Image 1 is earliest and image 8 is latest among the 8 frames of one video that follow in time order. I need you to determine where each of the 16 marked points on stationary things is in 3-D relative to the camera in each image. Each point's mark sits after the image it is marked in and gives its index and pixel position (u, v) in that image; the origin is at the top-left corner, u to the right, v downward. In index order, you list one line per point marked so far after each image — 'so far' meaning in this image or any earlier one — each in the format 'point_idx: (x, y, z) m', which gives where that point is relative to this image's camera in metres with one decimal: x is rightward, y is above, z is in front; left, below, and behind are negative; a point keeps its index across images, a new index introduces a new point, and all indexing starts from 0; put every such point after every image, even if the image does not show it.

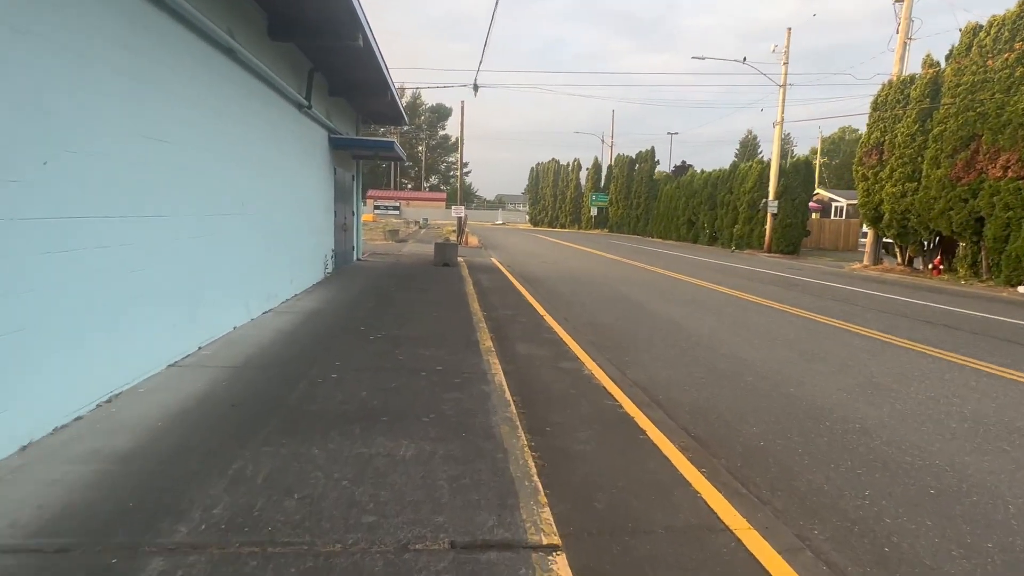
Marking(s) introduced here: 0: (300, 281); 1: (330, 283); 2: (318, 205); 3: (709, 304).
0: (-3.9, +0.1, +10.8) m
1: (-3.7, +0.1, +11.9) m
2: (-4.1, +1.8, +12.5) m
3: (+4.2, -0.4, +12.6) m
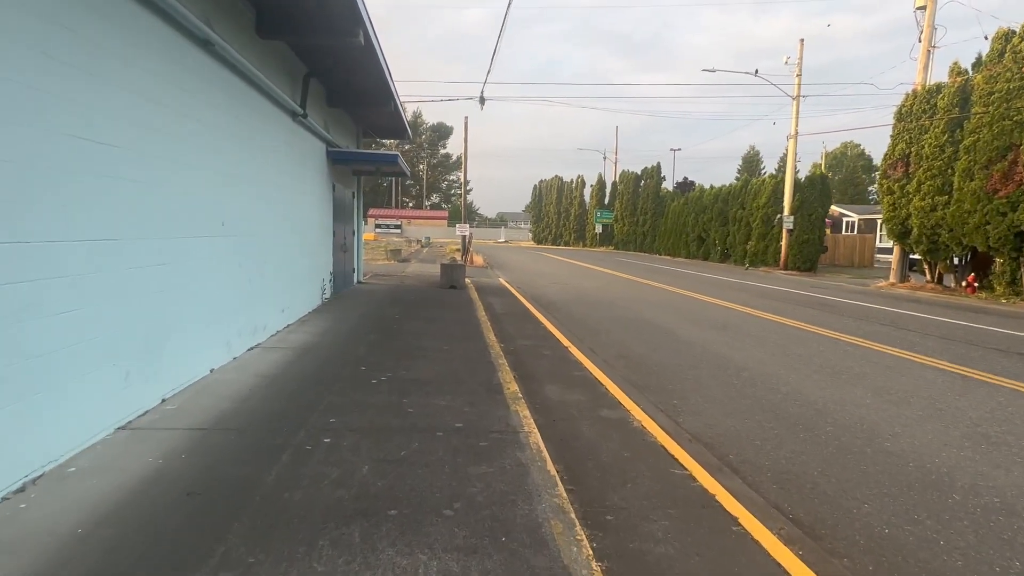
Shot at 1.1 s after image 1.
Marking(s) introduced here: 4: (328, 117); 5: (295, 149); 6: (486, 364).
0: (-3.6, -0.4, +9.7) m
1: (-3.4, -0.4, +10.7) m
2: (-3.8, +1.3, +11.4) m
3: (+4.6, -0.8, +11.4) m
4: (-3.8, +3.5, +11.9) m
5: (-3.7, +2.3, +9.7) m
6: (-0.3, -0.9, +7.1) m
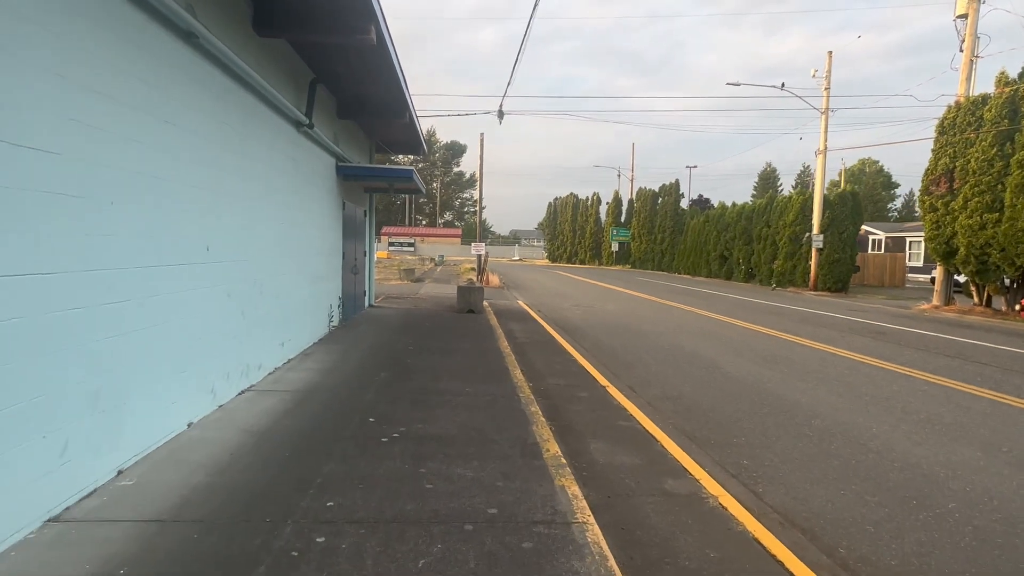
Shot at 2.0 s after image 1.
0: (-3.2, -0.8, +8.6) m
1: (-3.0, -0.9, +9.7) m
2: (-3.4, +0.8, +10.5) m
3: (+5.0, -1.3, +10.2) m
4: (-3.3, +3.0, +11.0) m
5: (-3.2, +1.9, +8.7) m
6: (0.0, -1.3, +6.0) m
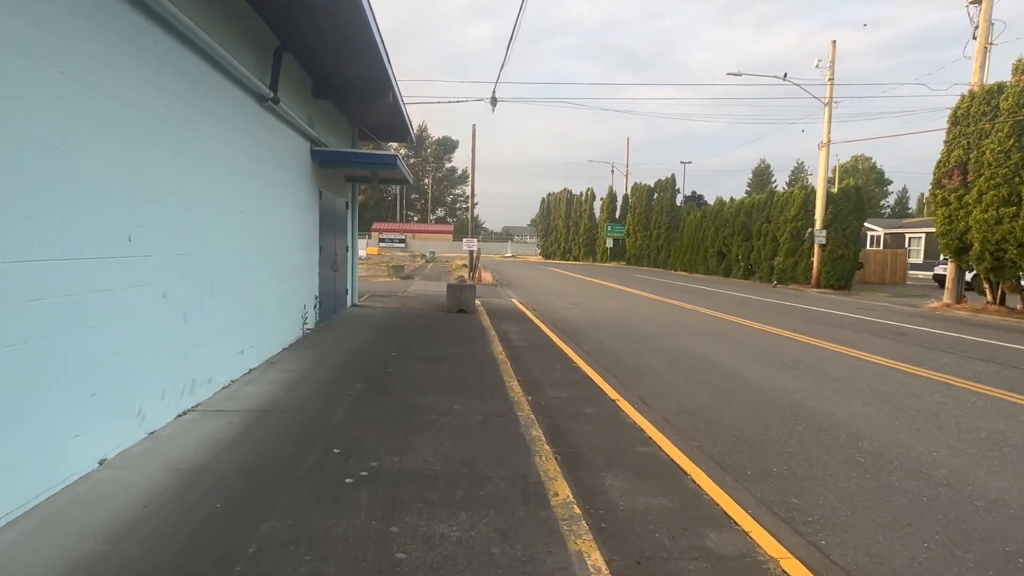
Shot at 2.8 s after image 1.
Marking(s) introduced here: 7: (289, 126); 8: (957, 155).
0: (-3.2, -0.8, +7.6) m
1: (-3.0, -0.9, +8.7) m
2: (-3.5, +0.8, +9.4) m
3: (+4.9, -1.3, +9.2) m
4: (-3.4, +3.0, +9.9) m
5: (-3.3, +1.9, +7.6) m
6: (0.0, -1.3, +4.9) m
7: (-3.4, +2.5, +8.9) m
8: (+14.9, +4.4, +19.4) m
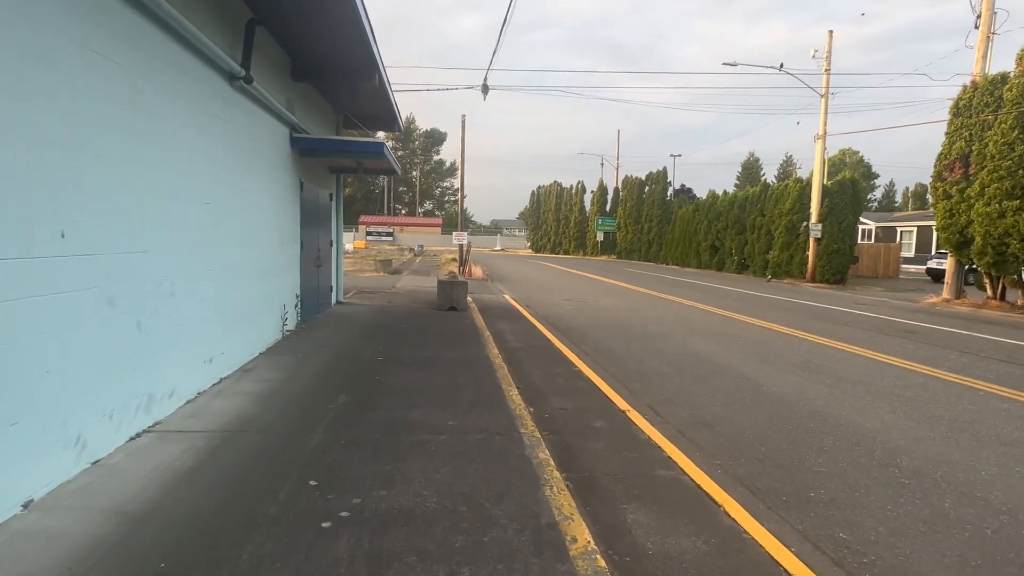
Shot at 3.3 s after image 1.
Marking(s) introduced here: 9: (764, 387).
0: (-3.3, -0.8, +6.9) m
1: (-3.1, -0.9, +8.0) m
2: (-3.5, +0.8, +8.6) m
3: (+4.9, -1.3, +8.7) m
4: (-3.5, +3.0, +9.1) m
5: (-3.3, +1.9, +6.9) m
6: (+0.1, -1.3, +4.3) m
7: (-3.4, +2.5, +8.1) m
8: (+14.6, +4.6, +19.0) m
9: (+3.4, -1.3, +8.0) m
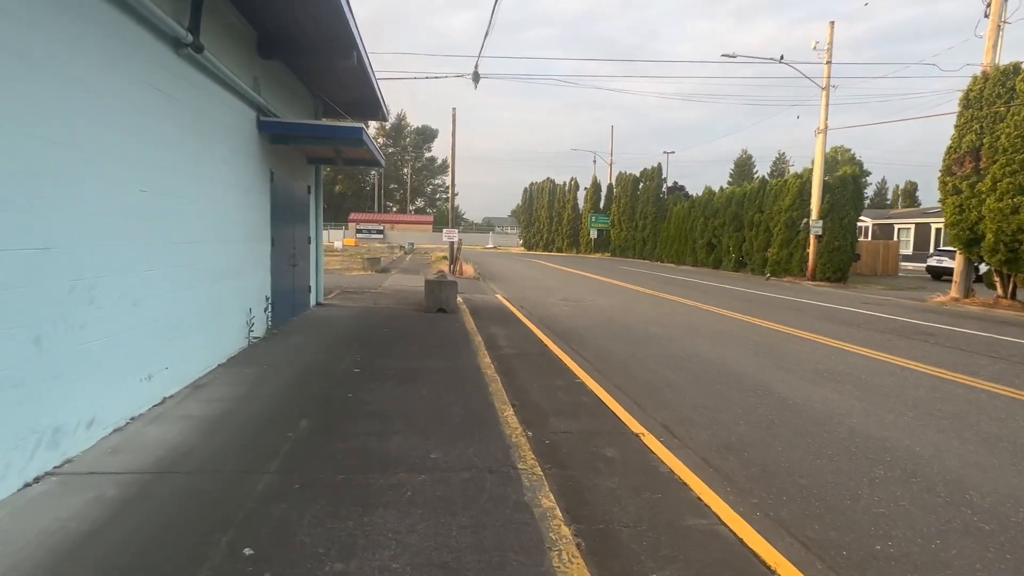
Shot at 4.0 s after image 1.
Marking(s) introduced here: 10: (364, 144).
0: (-3.3, -0.8, +5.9) m
1: (-3.1, -0.9, +7.0) m
2: (-3.6, +0.8, +7.7) m
3: (+4.8, -1.3, +7.9) m
4: (-3.6, +3.0, +8.2) m
5: (-3.4, +1.9, +6.0) m
6: (0.0, -1.4, +3.4) m
7: (-3.5, +2.5, +7.2) m
8: (+14.4, +4.6, +18.3) m
9: (+3.4, -1.4, +7.1) m
10: (-2.4, +2.4, +9.6) m
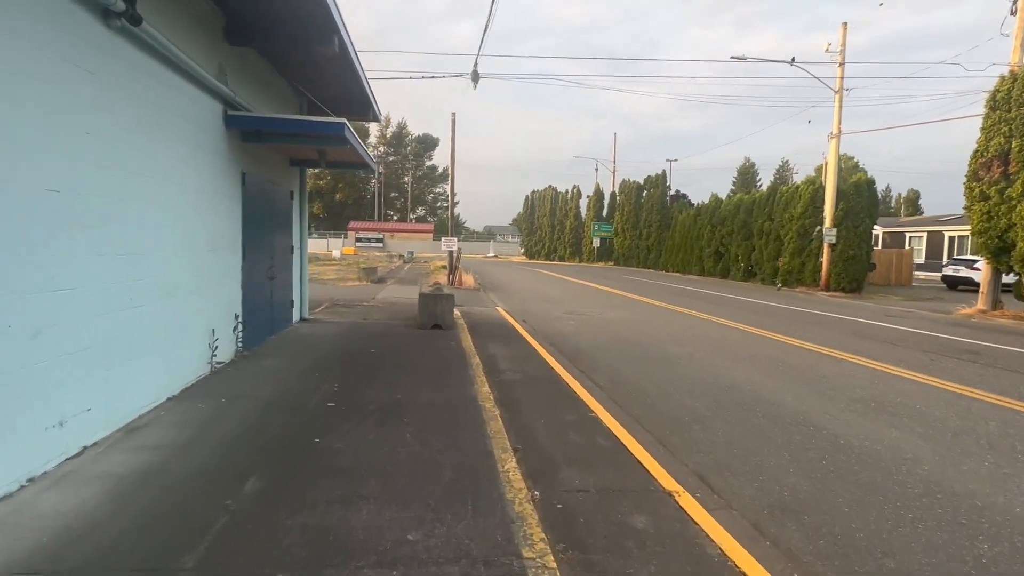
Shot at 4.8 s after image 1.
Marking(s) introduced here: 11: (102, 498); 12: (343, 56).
0: (-3.3, -1.0, +4.9) m
1: (-3.1, -1.1, +6.0) m
2: (-3.6, +0.6, +6.7) m
3: (+4.8, -1.5, +6.8) m
4: (-3.5, +2.8, +7.2) m
5: (-3.4, +1.7, +5.0) m
6: (0.0, -1.5, +2.3) m
7: (-3.5, +2.3, +6.2) m
8: (+14.4, +4.3, +17.3) m
9: (+3.4, -1.5, +6.1) m
10: (-2.4, +2.1, +8.6) m
11: (-2.6, -1.3, +3.7) m
12: (-2.4, +3.3, +8.2) m
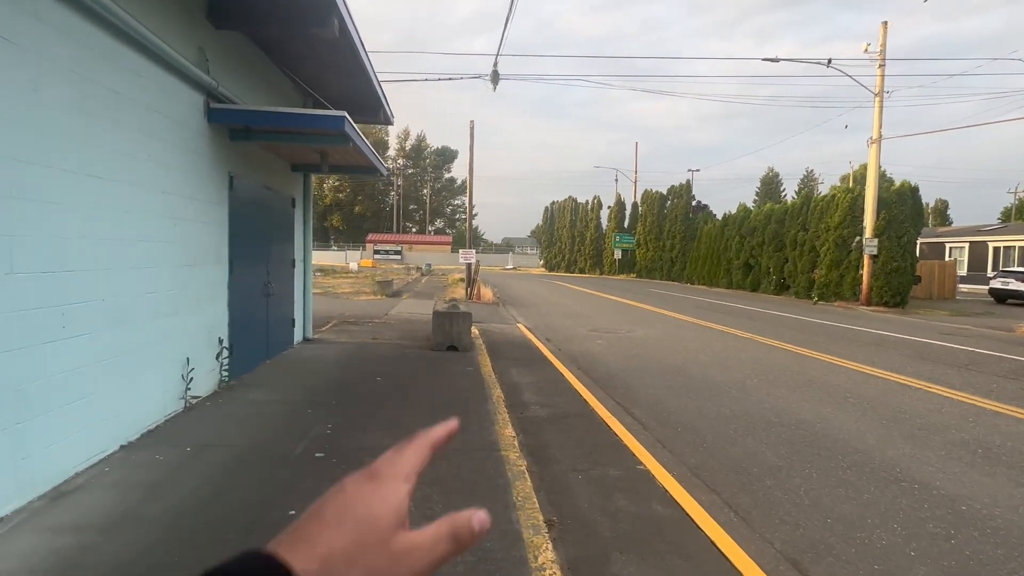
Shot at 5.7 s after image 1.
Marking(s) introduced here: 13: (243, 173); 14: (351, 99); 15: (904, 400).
0: (-3.1, -1.2, +3.8) m
1: (-2.9, -1.3, +4.9) m
2: (-3.3, +0.4, +5.7) m
3: (+5.1, -1.7, +5.5) m
4: (-3.2, +2.6, +6.2) m
5: (-3.1, +1.5, +4.0) m
6: (+0.2, -1.6, +1.2) m
7: (-3.2, +2.1, +5.2) m
8: (+15.0, +3.9, +15.8) m
9: (+3.7, -1.7, +4.8) m
10: (-2.1, +1.9, +7.6) m
11: (-2.4, -1.4, +2.6) m
12: (-2.1, +3.0, +7.2) m
13: (-3.4, +1.5, +7.4) m
14: (-2.8, +3.2, +10.0) m
15: (+5.3, -1.5, +7.9) m
